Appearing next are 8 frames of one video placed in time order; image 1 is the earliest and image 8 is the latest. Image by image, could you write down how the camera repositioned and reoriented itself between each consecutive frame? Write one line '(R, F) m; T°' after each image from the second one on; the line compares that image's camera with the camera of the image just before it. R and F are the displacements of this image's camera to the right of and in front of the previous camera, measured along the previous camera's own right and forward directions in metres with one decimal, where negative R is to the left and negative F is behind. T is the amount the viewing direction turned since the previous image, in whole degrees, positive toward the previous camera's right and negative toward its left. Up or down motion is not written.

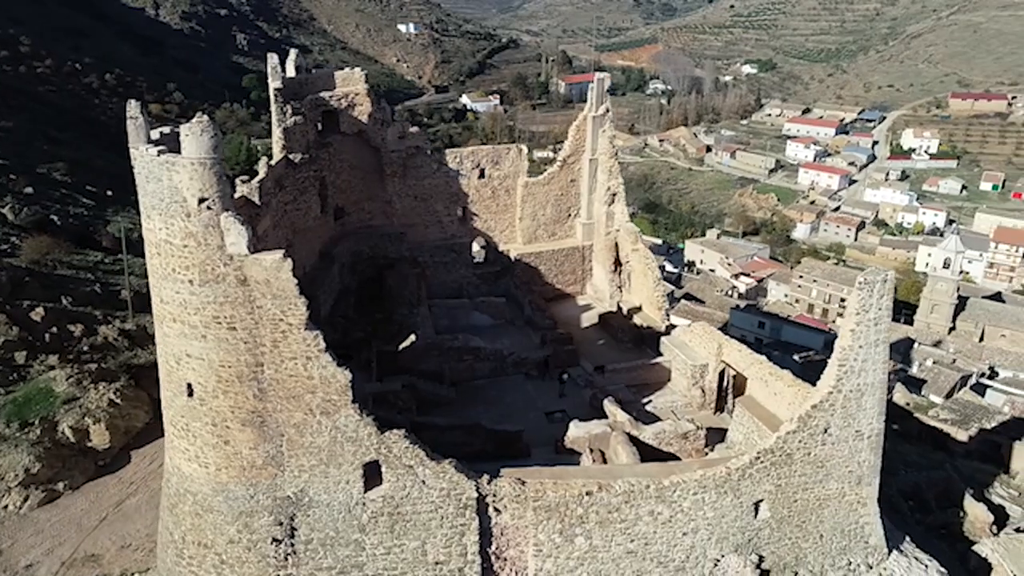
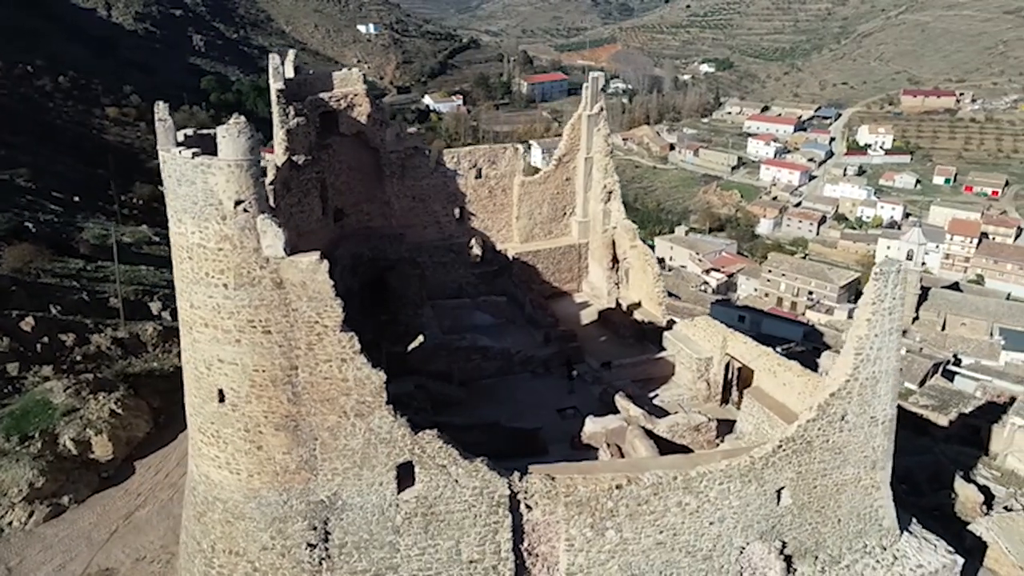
(-0.8, 0.0) m; +3°
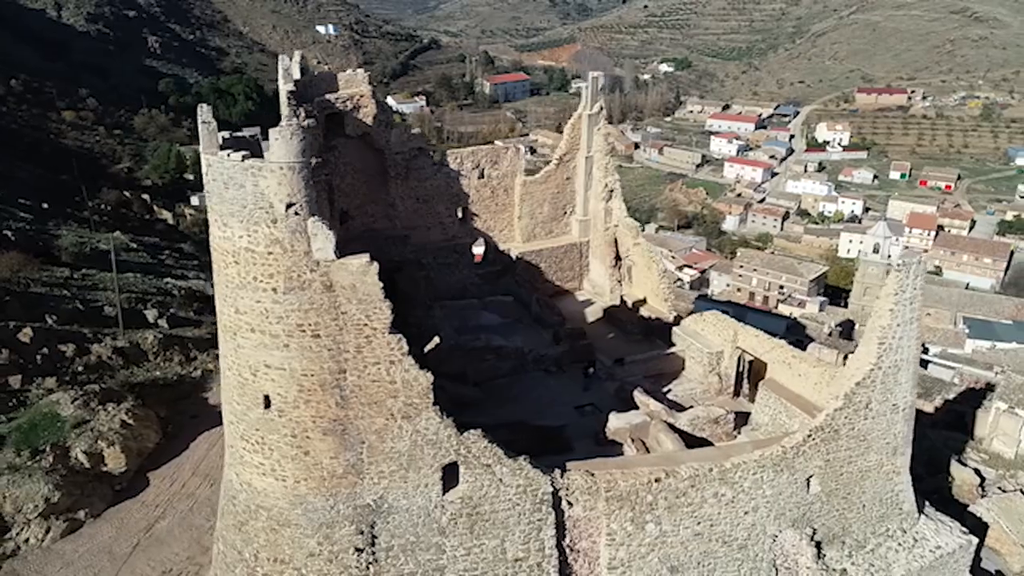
(-1.0, 0.0) m; +3°
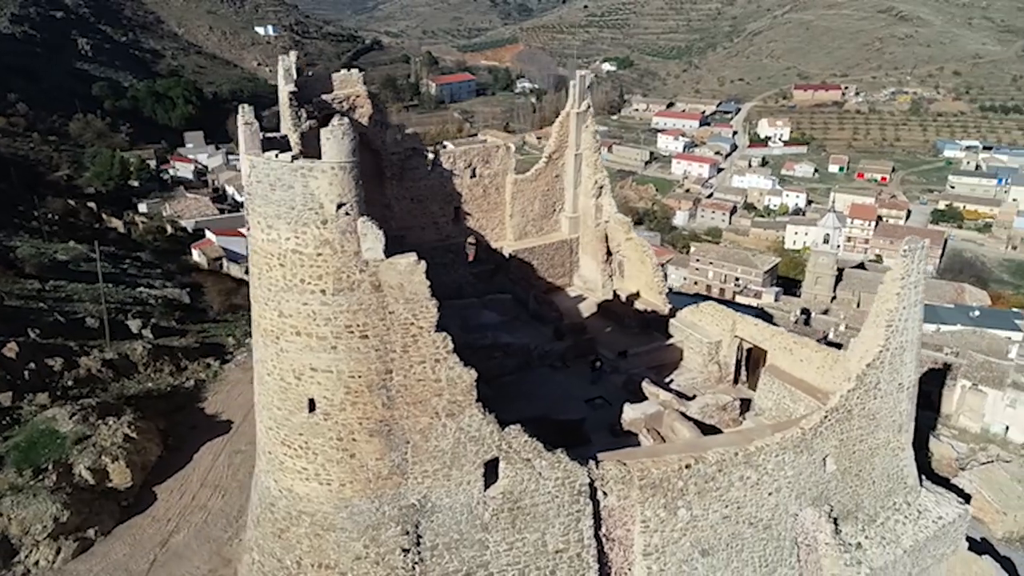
(-1.1, -0.1) m; +4°
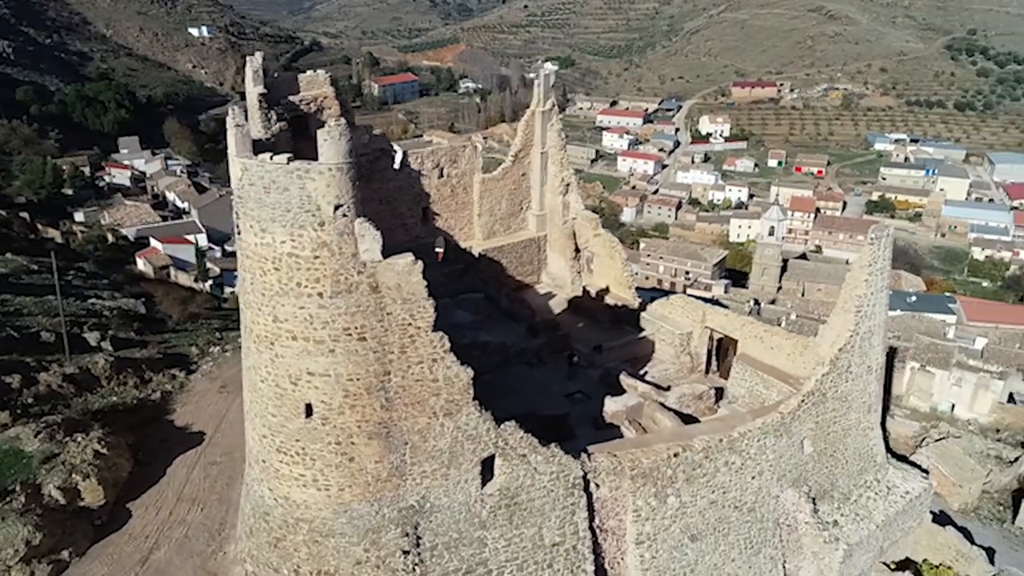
(-0.5, 0.0) m; +4°
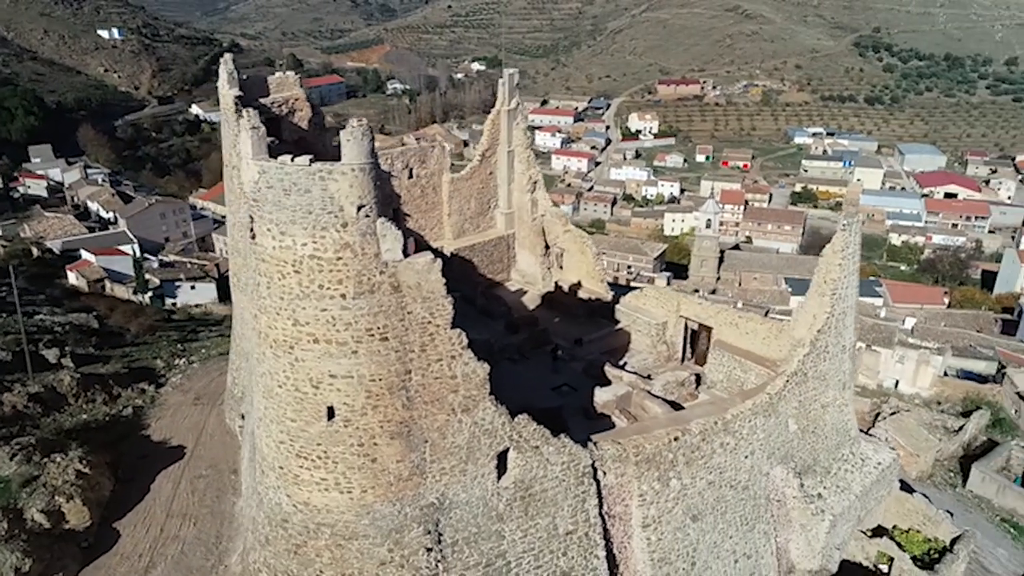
(-0.9, -0.1) m; +5°
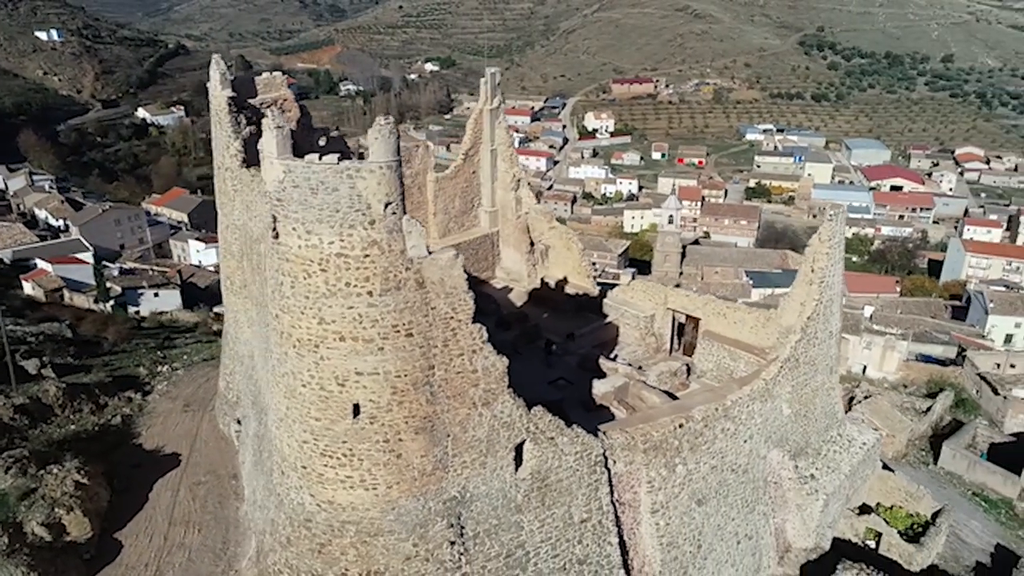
(-0.7, -0.1) m; +3°
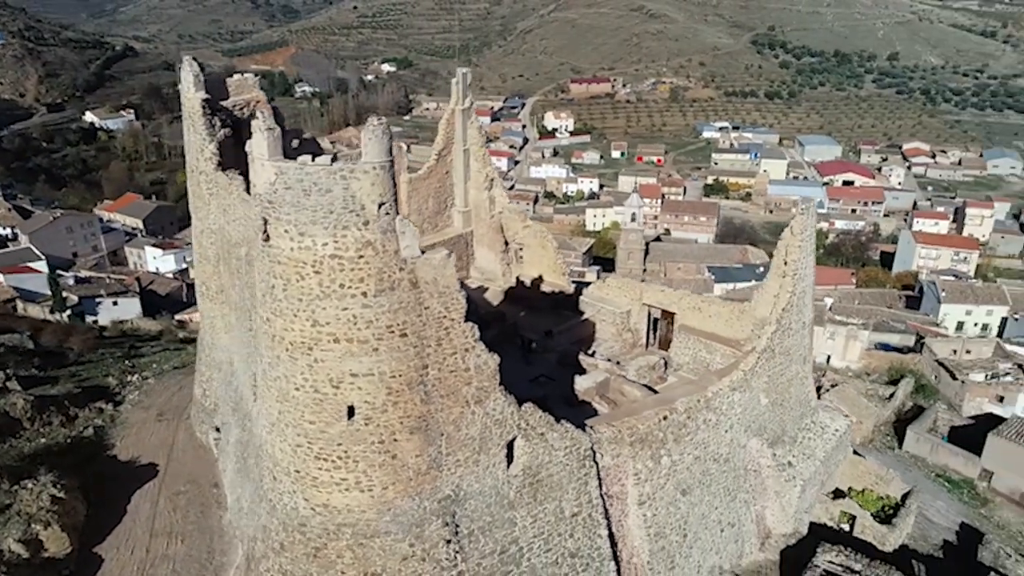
(-0.3, -0.1) m; +3°
